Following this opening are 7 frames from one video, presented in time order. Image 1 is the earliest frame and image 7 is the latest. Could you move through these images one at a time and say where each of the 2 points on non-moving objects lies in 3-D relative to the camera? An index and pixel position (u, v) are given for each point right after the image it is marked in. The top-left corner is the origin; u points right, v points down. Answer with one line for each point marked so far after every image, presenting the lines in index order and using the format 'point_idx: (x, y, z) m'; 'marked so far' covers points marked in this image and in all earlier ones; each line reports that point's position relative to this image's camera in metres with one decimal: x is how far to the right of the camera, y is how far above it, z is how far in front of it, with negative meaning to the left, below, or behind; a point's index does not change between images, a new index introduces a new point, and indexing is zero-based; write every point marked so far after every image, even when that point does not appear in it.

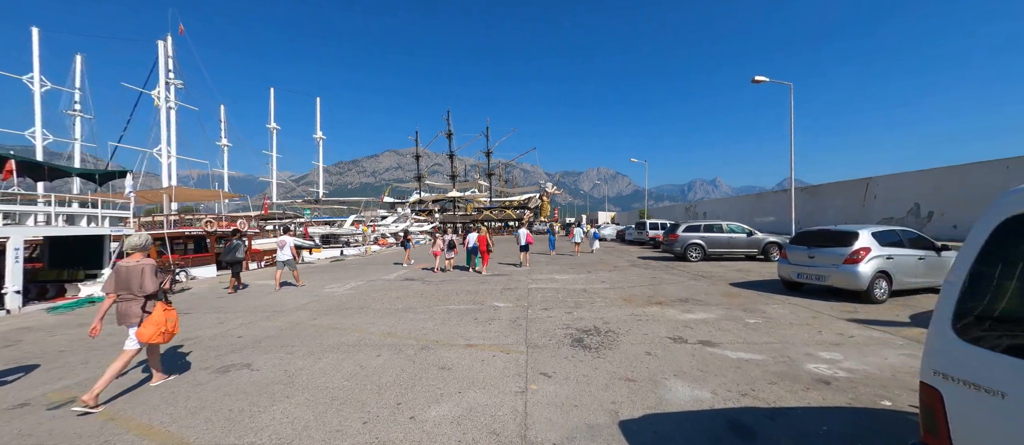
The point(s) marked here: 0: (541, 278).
0: (+1.0, -1.9, +11.1) m
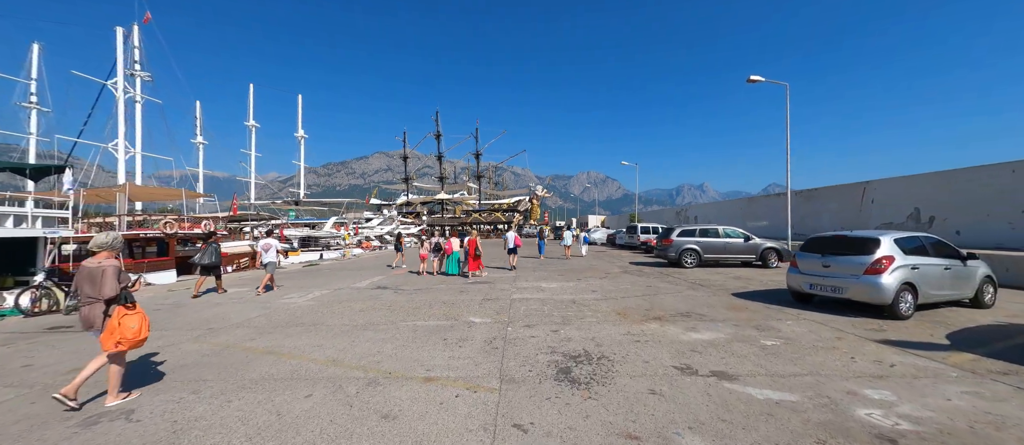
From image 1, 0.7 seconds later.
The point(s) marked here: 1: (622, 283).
0: (+0.4, -2.0, +10.1) m
1: (+3.5, -1.9, +10.7) m
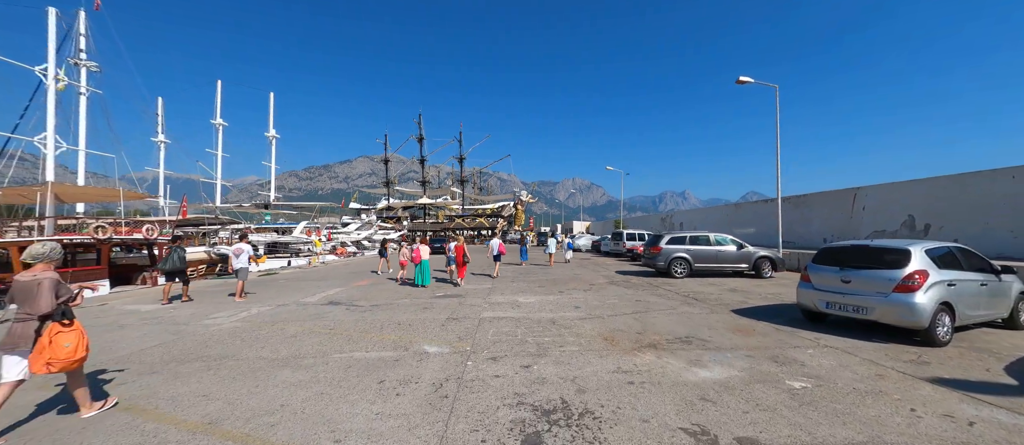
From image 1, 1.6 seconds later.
0: (-0.3, -2.1, +8.9) m
1: (+2.7, -2.1, +9.5) m
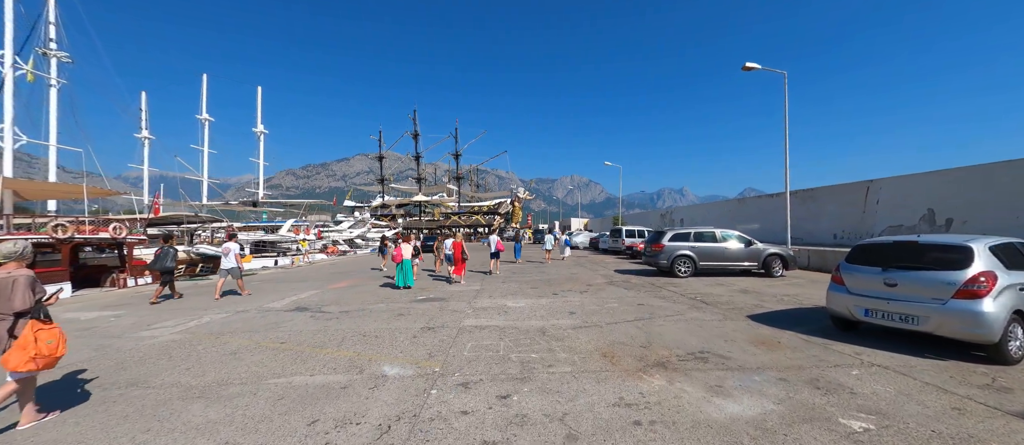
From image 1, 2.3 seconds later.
0: (-0.6, -2.0, +7.9) m
1: (+2.4, -2.0, +8.6) m
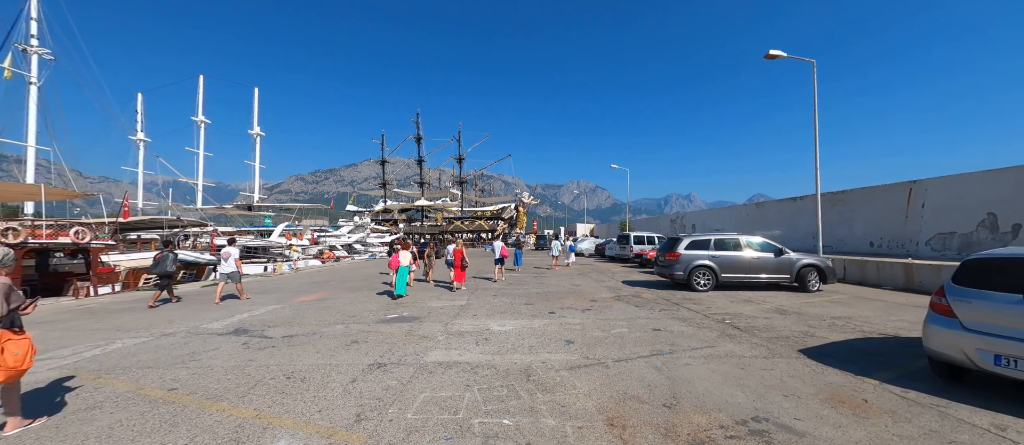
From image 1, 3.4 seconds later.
0: (-0.9, -2.1, +6.4) m
1: (+2.1, -2.1, +7.0) m
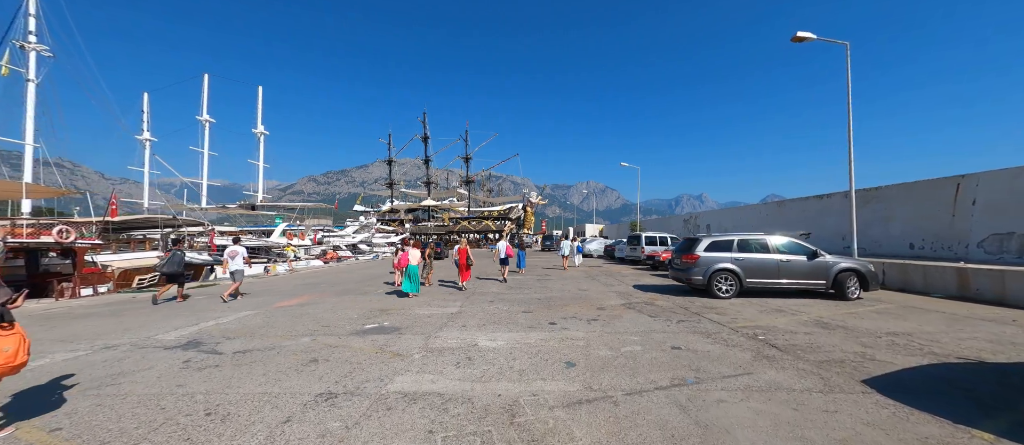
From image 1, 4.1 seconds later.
0: (-1.1, -2.0, +5.4) m
1: (+2.0, -2.0, +5.9) m
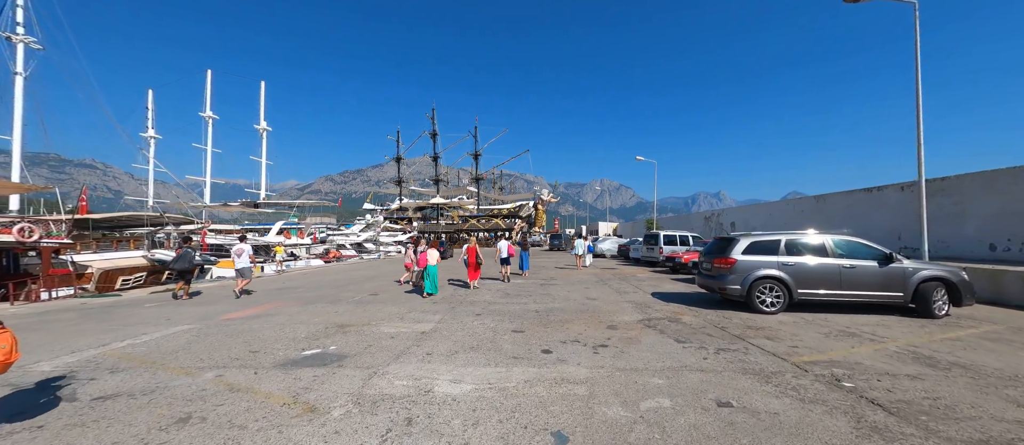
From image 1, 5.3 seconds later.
0: (-1.4, -2.0, +3.8) m
1: (+1.7, -2.0, +4.2) m
